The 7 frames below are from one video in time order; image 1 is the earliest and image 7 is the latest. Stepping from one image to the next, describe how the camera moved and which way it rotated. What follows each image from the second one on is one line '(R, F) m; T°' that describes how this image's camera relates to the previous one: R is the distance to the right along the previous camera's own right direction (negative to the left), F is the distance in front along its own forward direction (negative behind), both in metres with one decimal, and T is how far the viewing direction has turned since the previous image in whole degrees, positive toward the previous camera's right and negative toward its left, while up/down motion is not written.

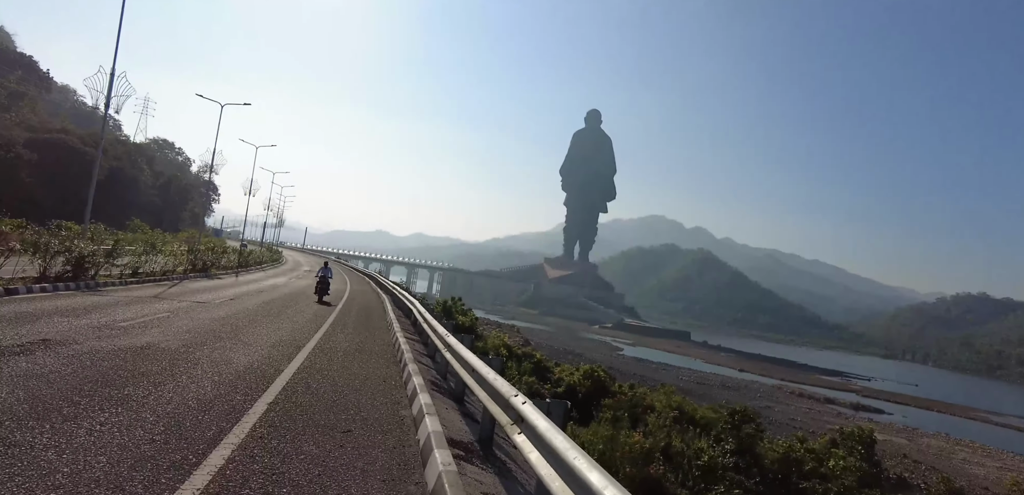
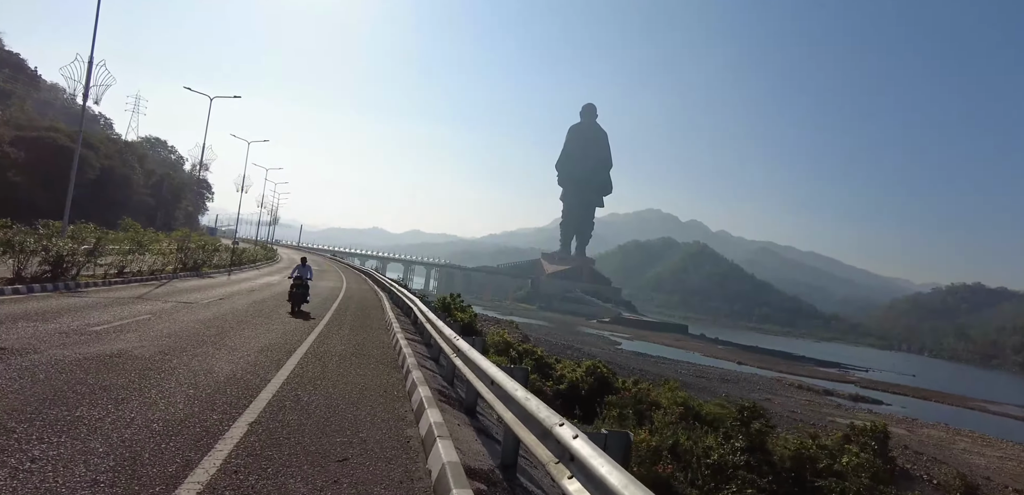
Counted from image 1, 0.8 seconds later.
(-0.1, +0.4) m; 0°
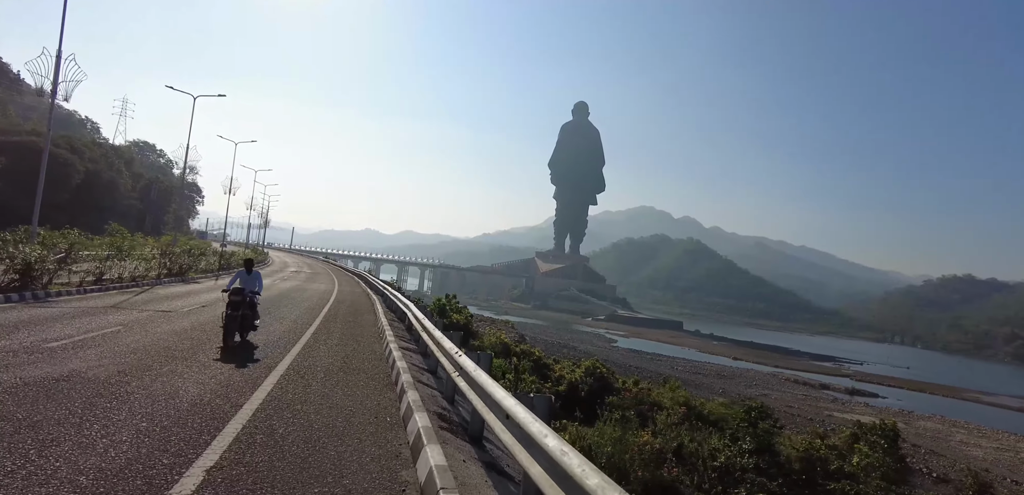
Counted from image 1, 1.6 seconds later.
(-0.1, +0.5) m; +1°
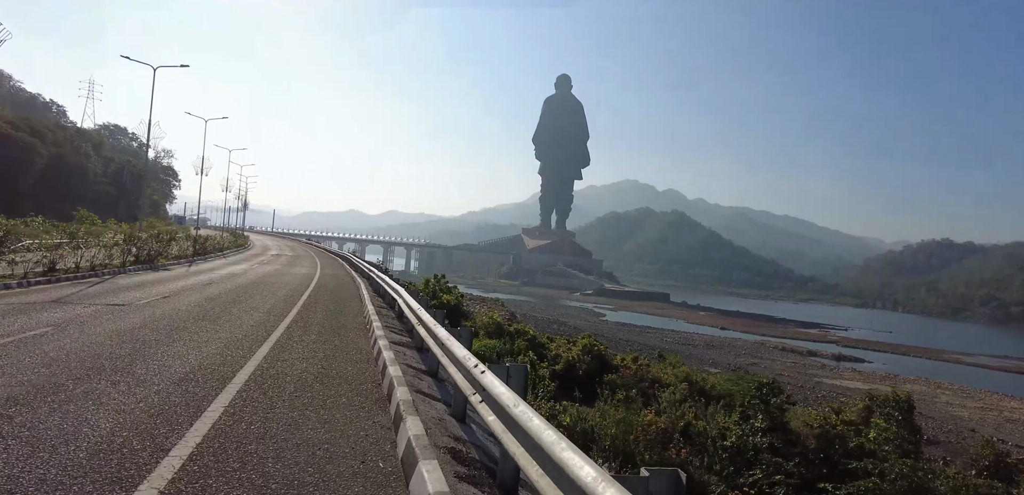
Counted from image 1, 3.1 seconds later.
(-0.2, +0.9) m; +1°
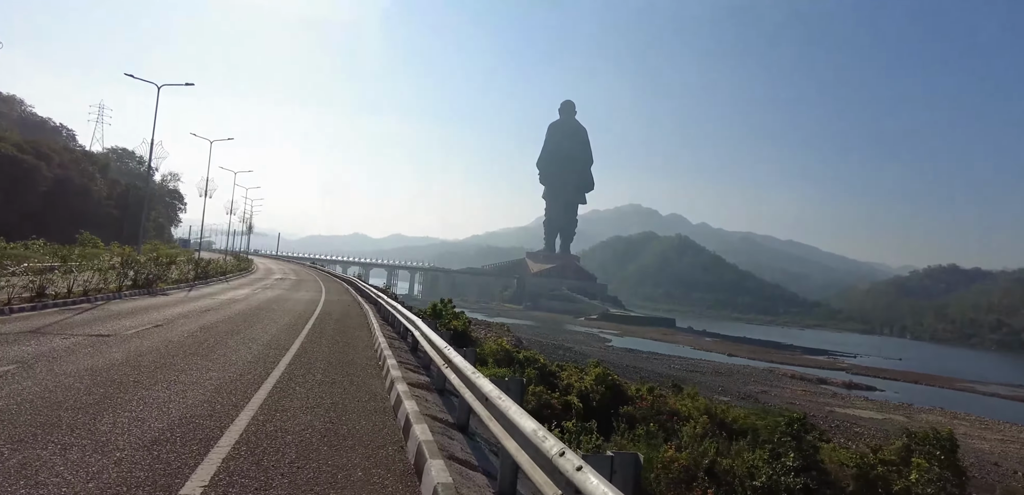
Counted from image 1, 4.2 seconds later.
(-0.2, +0.6) m; 0°
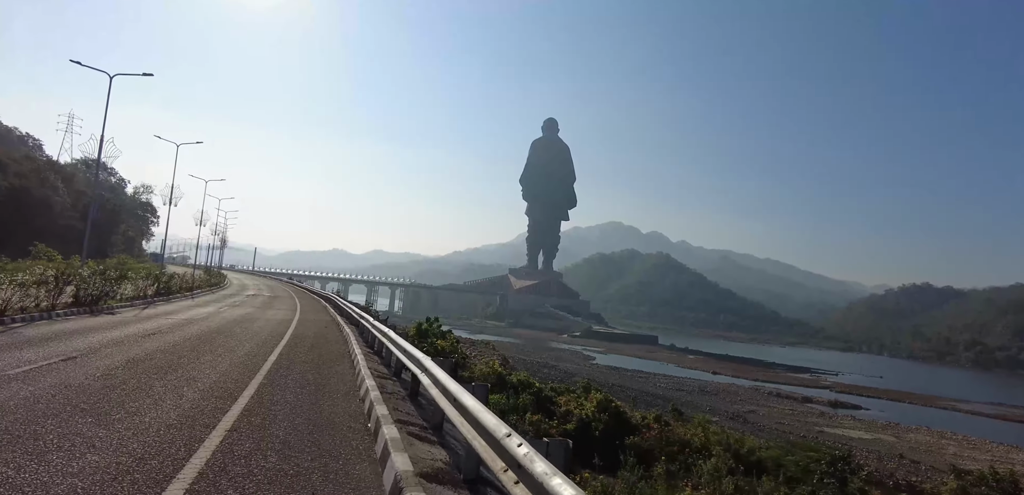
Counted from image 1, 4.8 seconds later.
(-0.4, +1.5) m; +2°
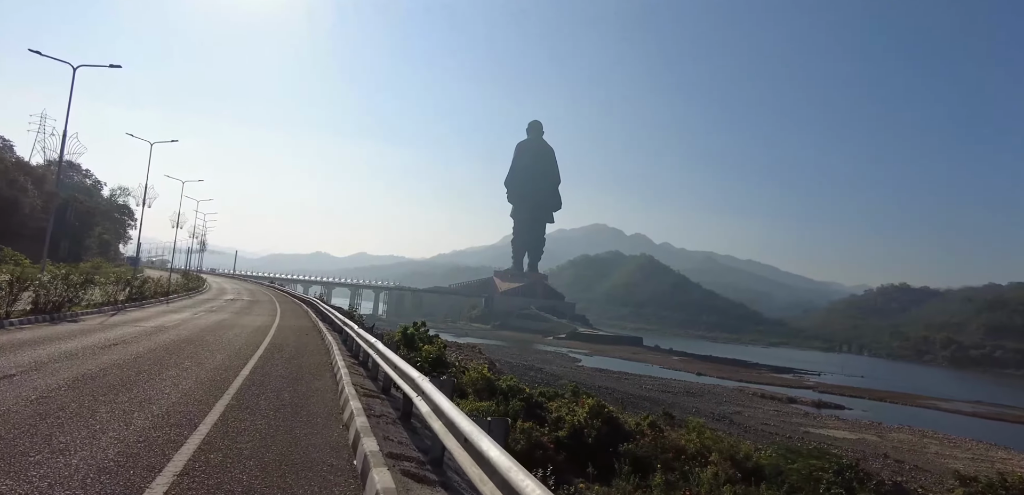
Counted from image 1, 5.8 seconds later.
(-0.1, +0.6) m; +1°
